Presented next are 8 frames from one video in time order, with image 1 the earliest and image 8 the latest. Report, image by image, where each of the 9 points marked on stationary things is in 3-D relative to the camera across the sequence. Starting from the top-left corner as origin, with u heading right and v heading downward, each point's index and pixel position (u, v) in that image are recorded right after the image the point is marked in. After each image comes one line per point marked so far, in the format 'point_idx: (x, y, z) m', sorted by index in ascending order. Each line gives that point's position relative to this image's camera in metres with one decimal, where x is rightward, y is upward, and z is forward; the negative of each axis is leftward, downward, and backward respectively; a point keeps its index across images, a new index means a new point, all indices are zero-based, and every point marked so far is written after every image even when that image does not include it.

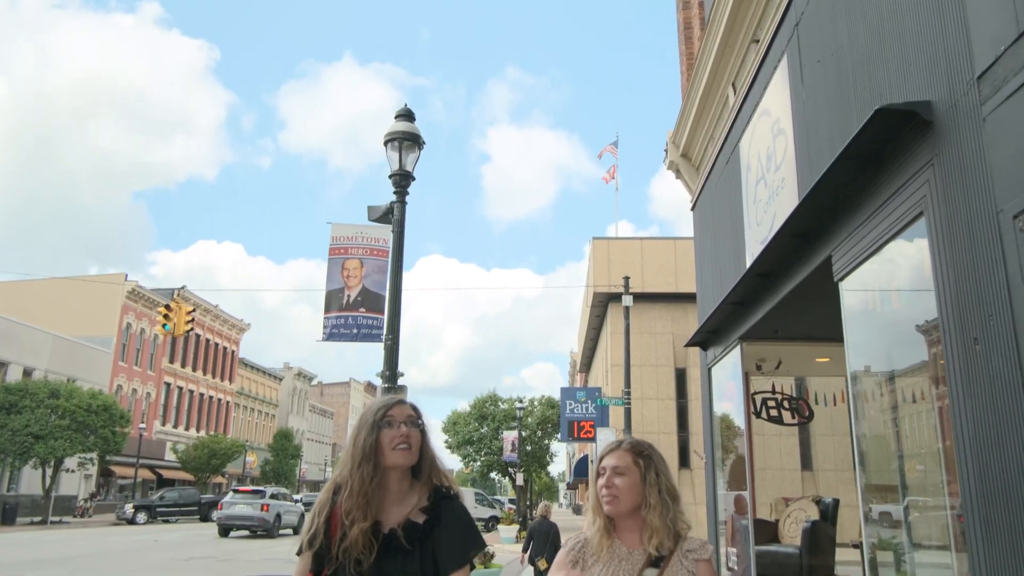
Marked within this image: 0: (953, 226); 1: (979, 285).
0: (+2.0, +0.3, +3.6) m
1: (+1.9, 0.0, +3.3) m
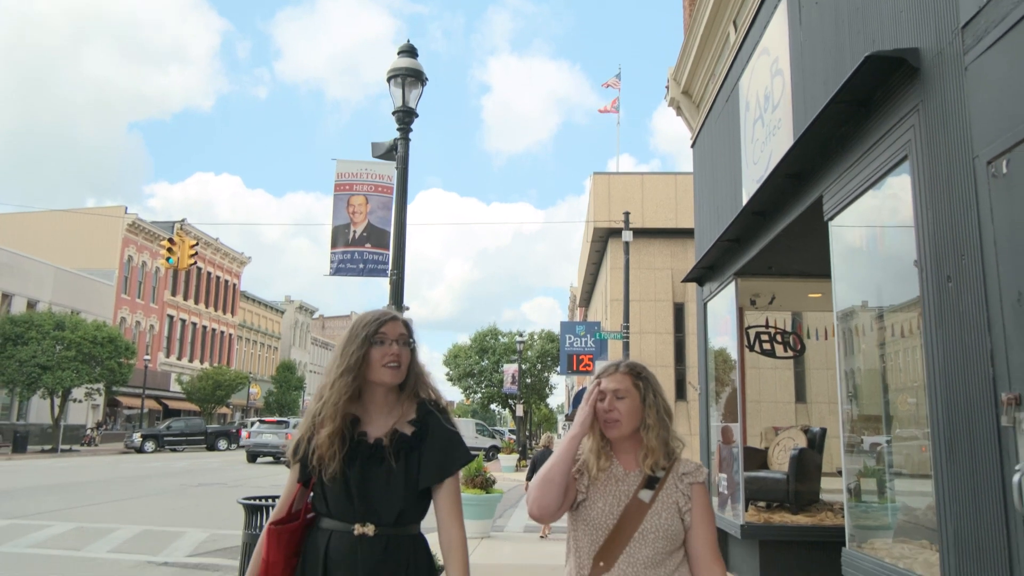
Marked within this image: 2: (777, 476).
0: (+2.0, +0.6, +3.8) m
1: (+2.0, +0.3, +3.6) m
2: (+2.7, -1.9, +8.2) m
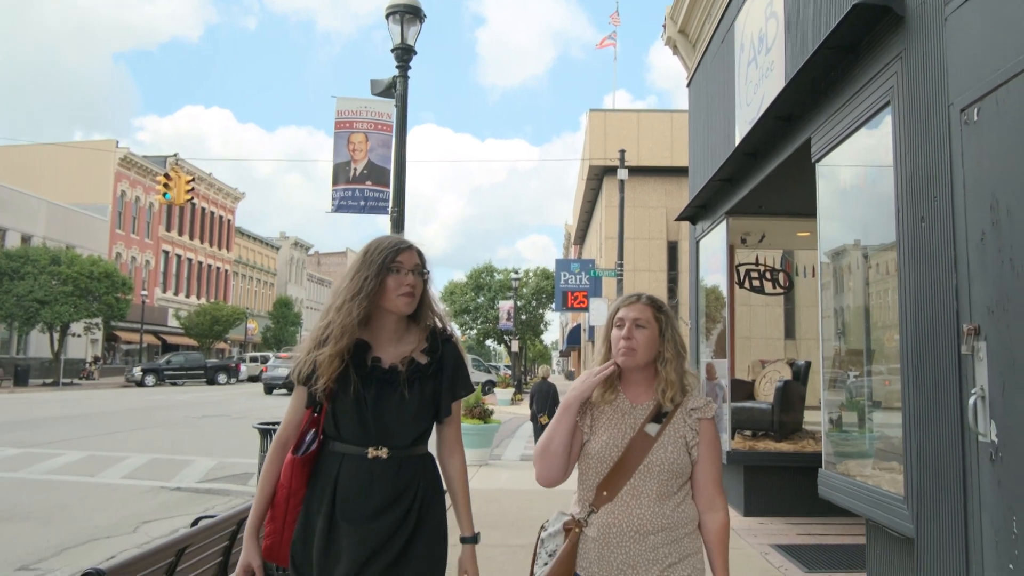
0: (+2.0, +0.9, +4.0) m
1: (+2.0, +0.6, +3.8) m
2: (+2.7, -1.3, +8.6) m
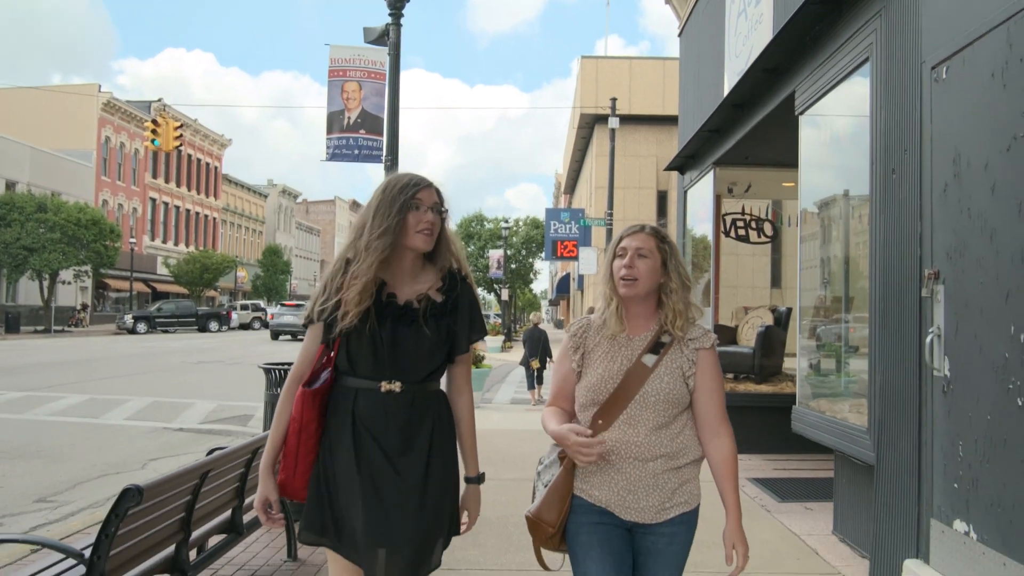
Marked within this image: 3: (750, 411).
0: (+2.0, +1.1, +4.2) m
1: (+1.9, +0.8, +4.0) m
2: (+2.6, -0.7, +9.0) m
3: (+2.5, -1.3, +8.5) m
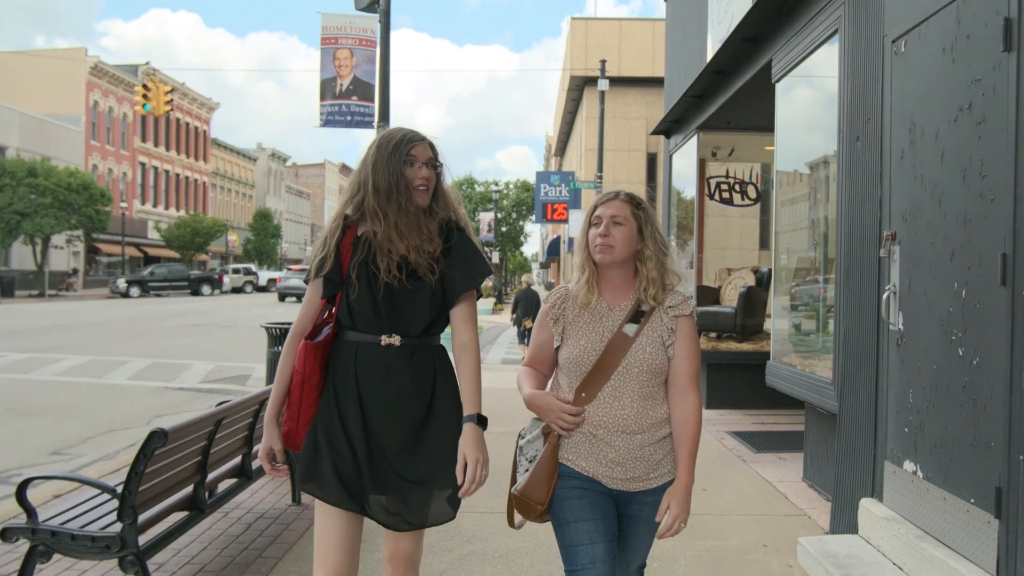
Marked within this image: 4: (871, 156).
0: (+1.9, +1.3, +4.4) m
1: (+1.9, +1.0, +4.3) m
2: (+2.5, -0.3, +9.3) m
3: (+2.4, -0.9, +8.9) m
4: (+1.9, +0.7, +4.2) m
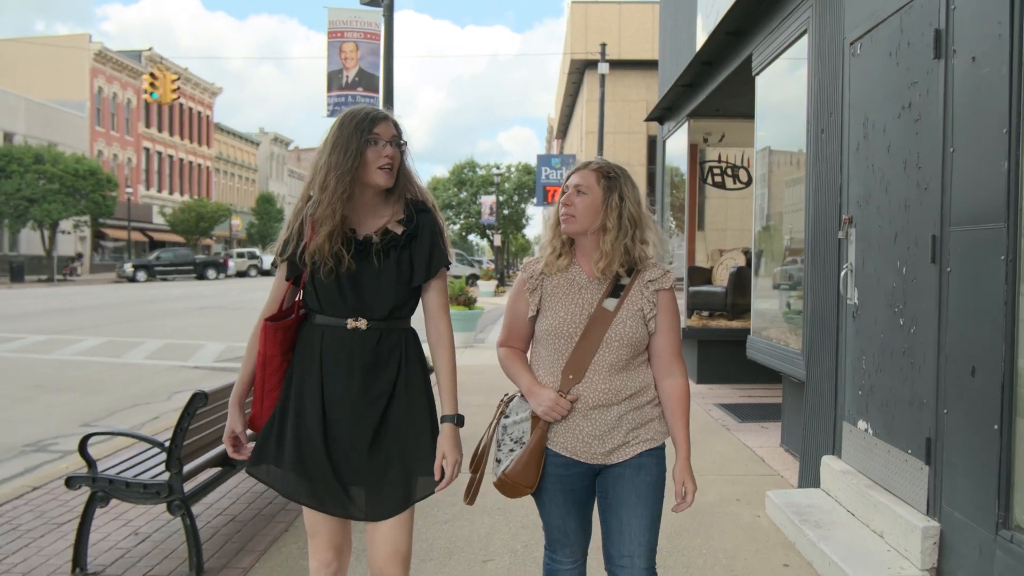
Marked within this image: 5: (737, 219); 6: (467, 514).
0: (+1.9, +1.5, +4.9) m
1: (+1.9, +1.2, +4.7) m
2: (+2.5, 0.0, +9.8) m
3: (+2.4, -0.6, +9.3) m
4: (+1.8, +0.8, +4.6) m
5: (+2.8, +0.9, +10.2) m
6: (-0.3, -1.3, +4.7) m
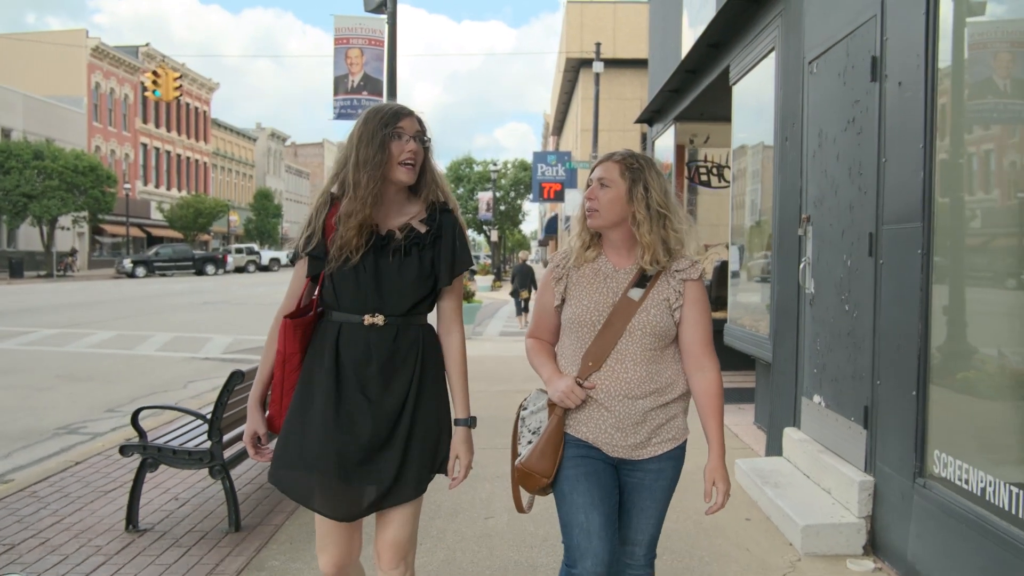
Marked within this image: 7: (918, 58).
0: (+1.8, +1.5, +5.4) m
1: (+1.8, +1.2, +5.3) m
2: (+2.4, +0.1, +10.3) m
3: (+2.4, -0.6, +9.9) m
4: (+1.8, +0.9, +5.2) m
5: (+2.7, +1.0, +10.8) m
6: (-0.3, -1.3, +5.3) m
7: (+1.8, +1.0, +3.6) m
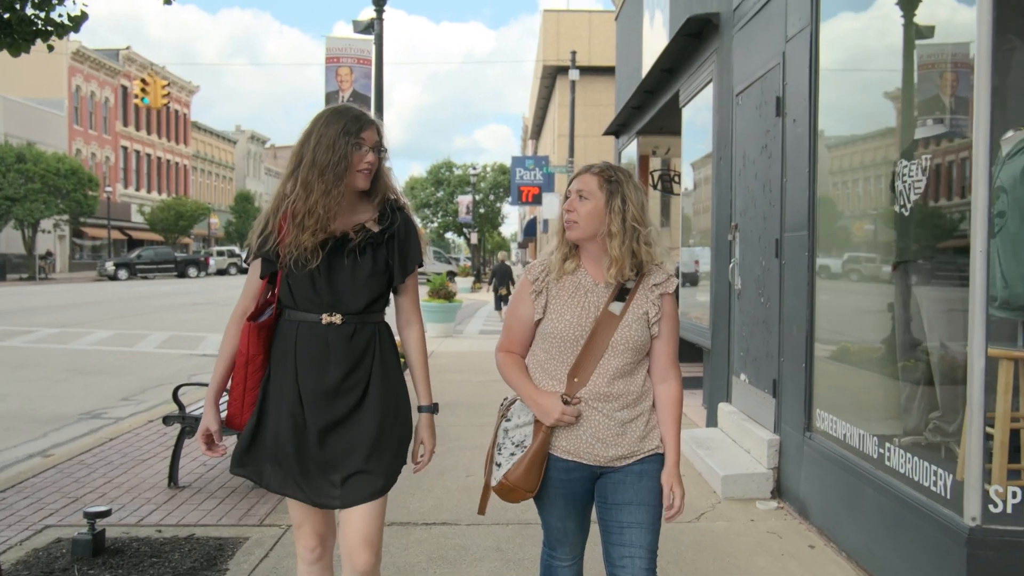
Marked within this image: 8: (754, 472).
0: (+1.7, +1.6, +6.4) m
1: (+1.7, +1.2, +6.2) m
2: (+2.1, +0.1, +11.3) m
3: (+2.1, -0.5, +10.9) m
4: (+1.6, +0.9, +6.1) m
5: (+2.4, +1.0, +11.8) m
6: (-0.5, -1.2, +6.2) m
7: (+1.7, +1.0, +4.5) m
8: (+1.5, -1.1, +4.9) m
